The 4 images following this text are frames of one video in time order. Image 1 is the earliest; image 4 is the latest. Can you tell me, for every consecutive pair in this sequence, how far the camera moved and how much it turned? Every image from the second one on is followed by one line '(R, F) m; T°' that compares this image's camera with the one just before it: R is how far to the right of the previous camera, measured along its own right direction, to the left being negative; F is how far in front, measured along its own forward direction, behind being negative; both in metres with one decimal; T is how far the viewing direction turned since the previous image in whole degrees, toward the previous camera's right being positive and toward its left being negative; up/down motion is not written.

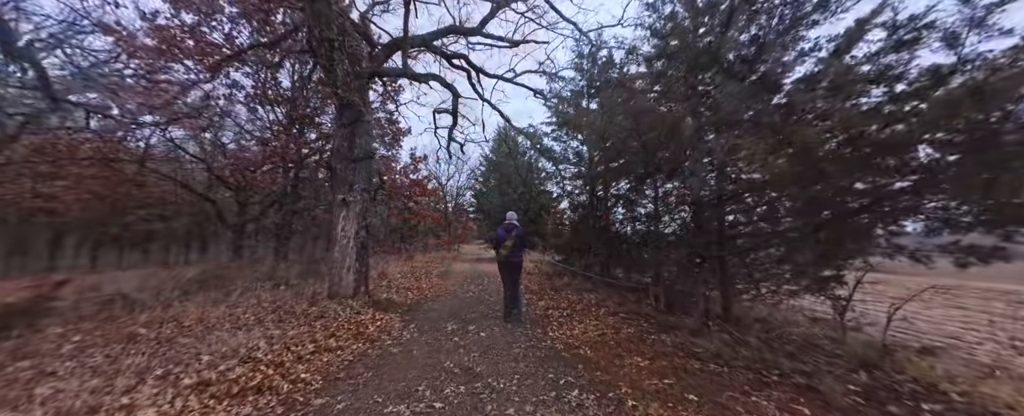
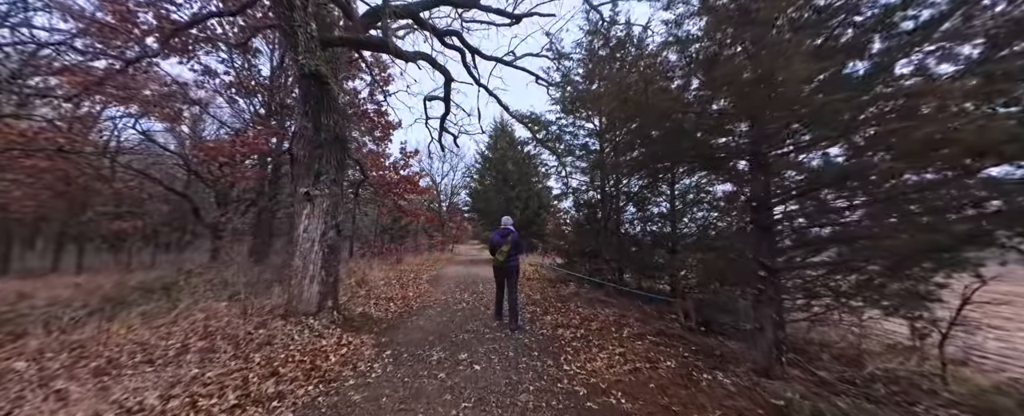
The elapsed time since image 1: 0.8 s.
(-0.1, +0.9) m; +1°
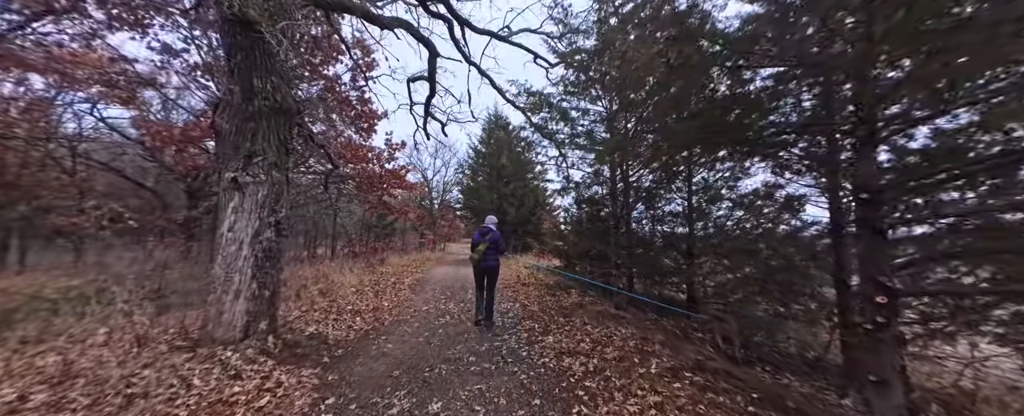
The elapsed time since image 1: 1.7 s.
(0.0, +0.9) m; +1°
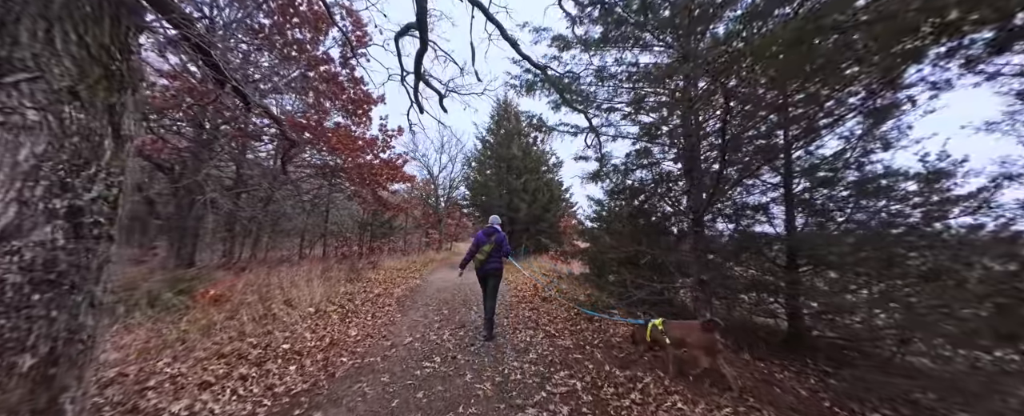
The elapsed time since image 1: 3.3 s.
(-0.2, +1.7) m; -2°
